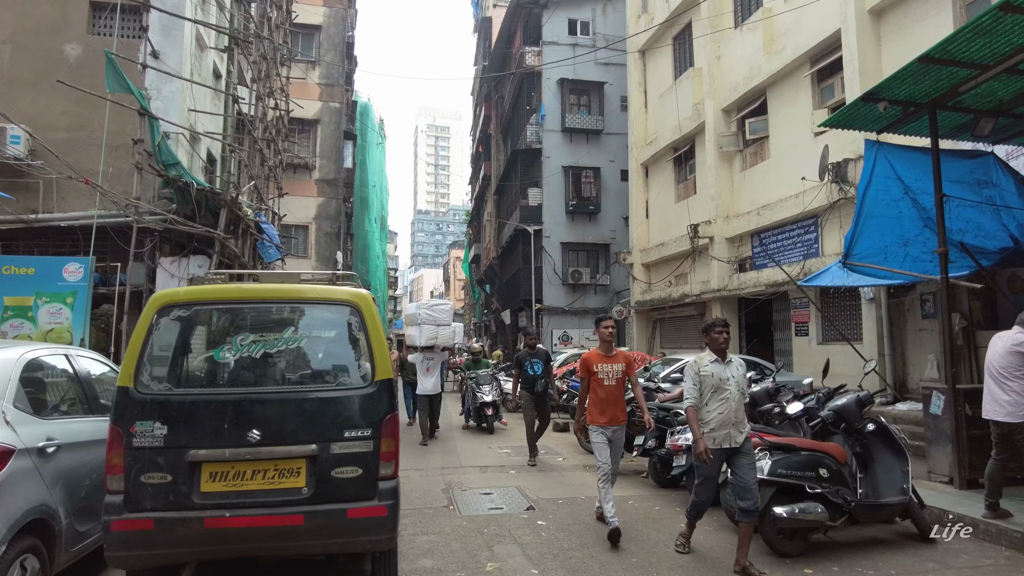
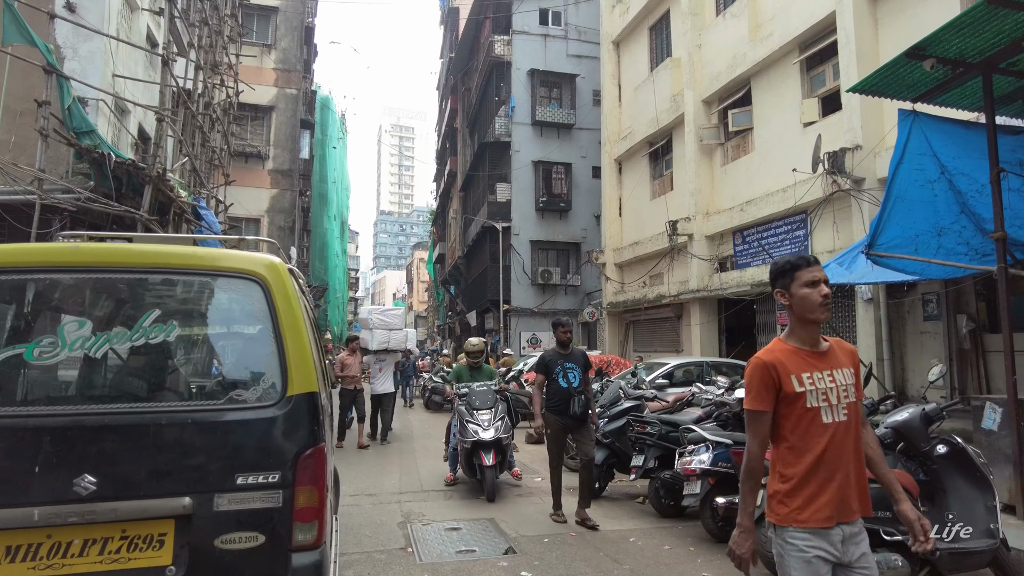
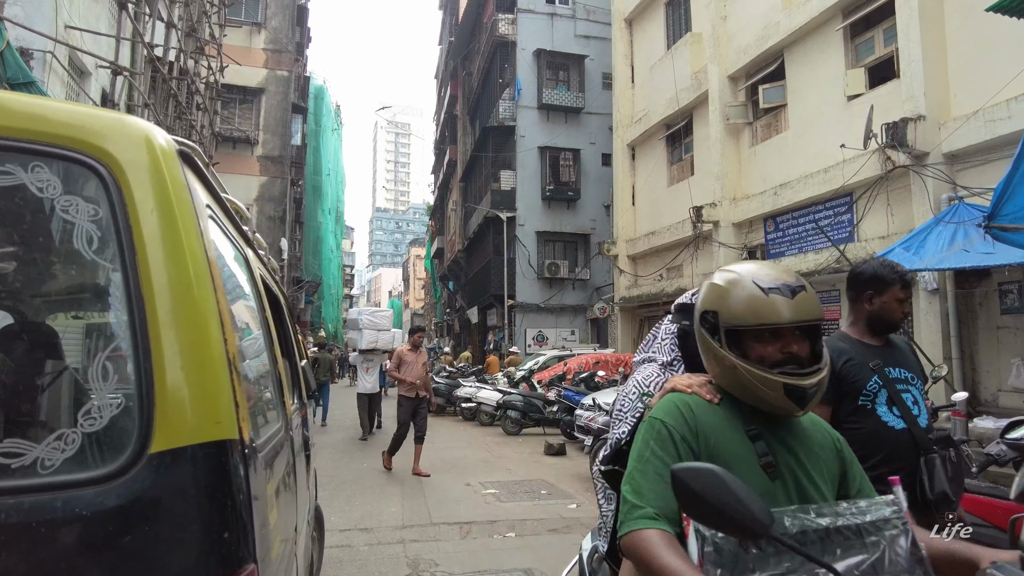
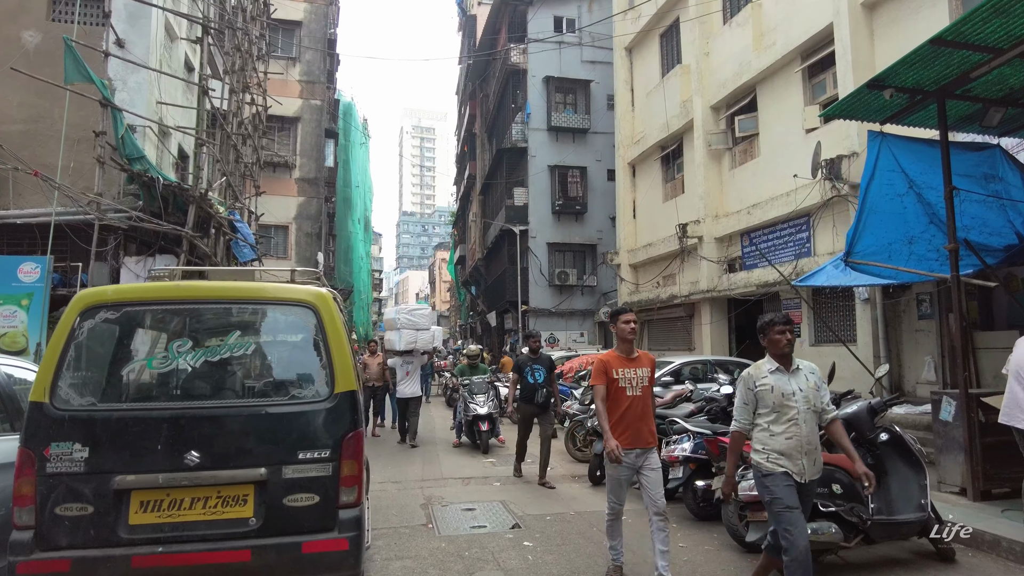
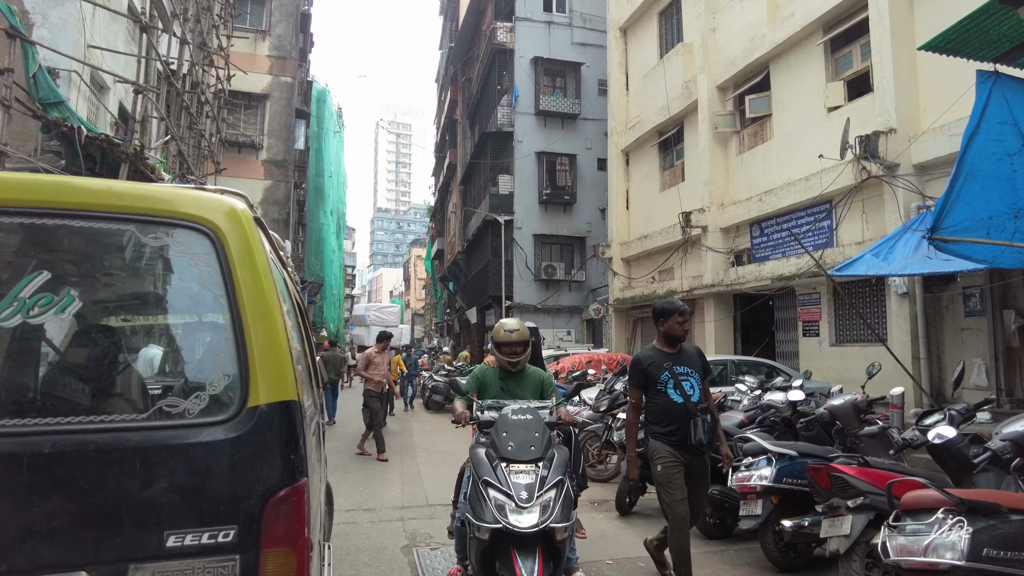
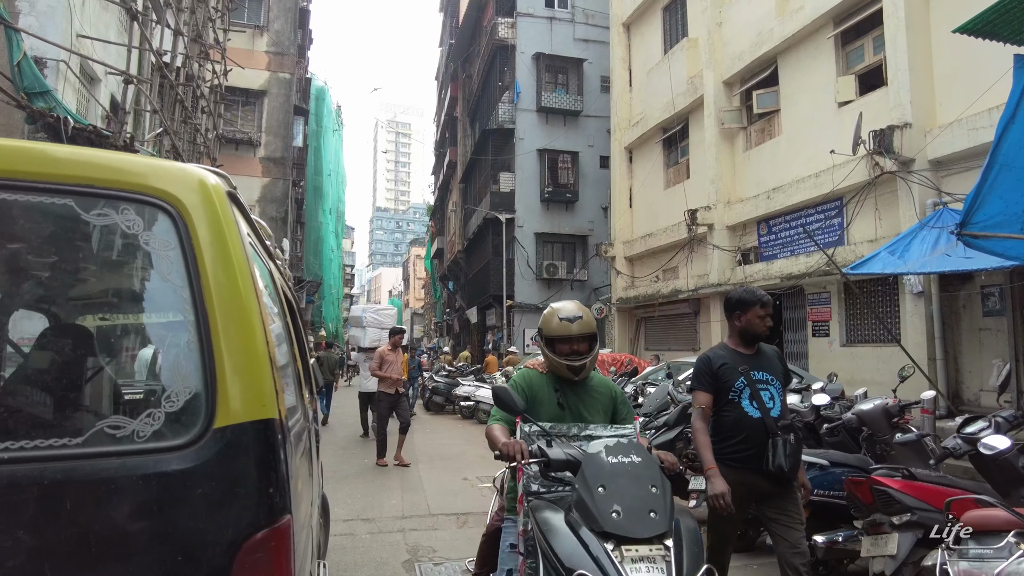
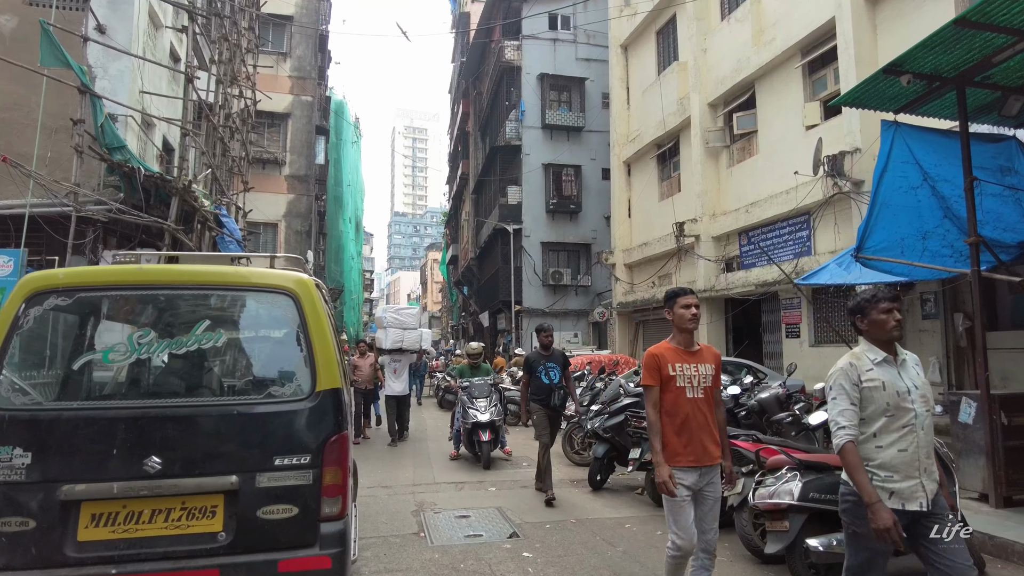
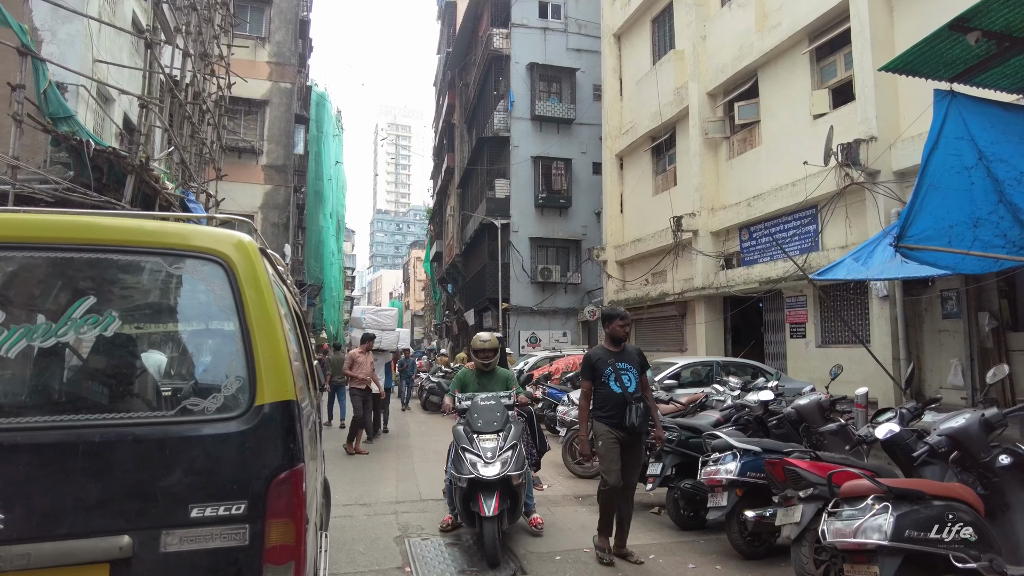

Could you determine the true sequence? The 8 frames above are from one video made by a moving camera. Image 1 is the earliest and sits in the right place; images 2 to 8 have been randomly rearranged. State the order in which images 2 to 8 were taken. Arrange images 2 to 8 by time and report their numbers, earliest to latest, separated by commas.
4, 7, 2, 8, 5, 6, 3
